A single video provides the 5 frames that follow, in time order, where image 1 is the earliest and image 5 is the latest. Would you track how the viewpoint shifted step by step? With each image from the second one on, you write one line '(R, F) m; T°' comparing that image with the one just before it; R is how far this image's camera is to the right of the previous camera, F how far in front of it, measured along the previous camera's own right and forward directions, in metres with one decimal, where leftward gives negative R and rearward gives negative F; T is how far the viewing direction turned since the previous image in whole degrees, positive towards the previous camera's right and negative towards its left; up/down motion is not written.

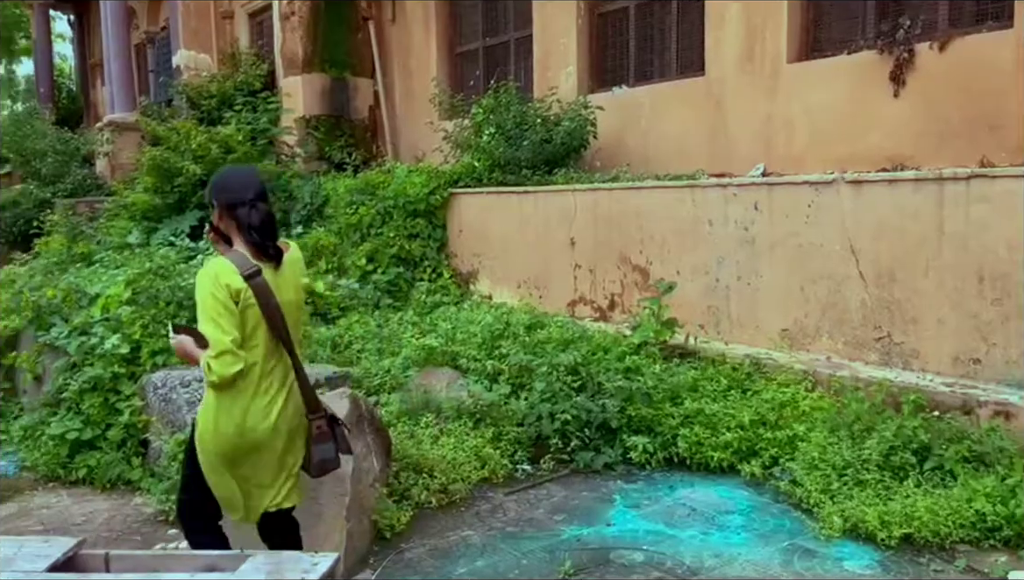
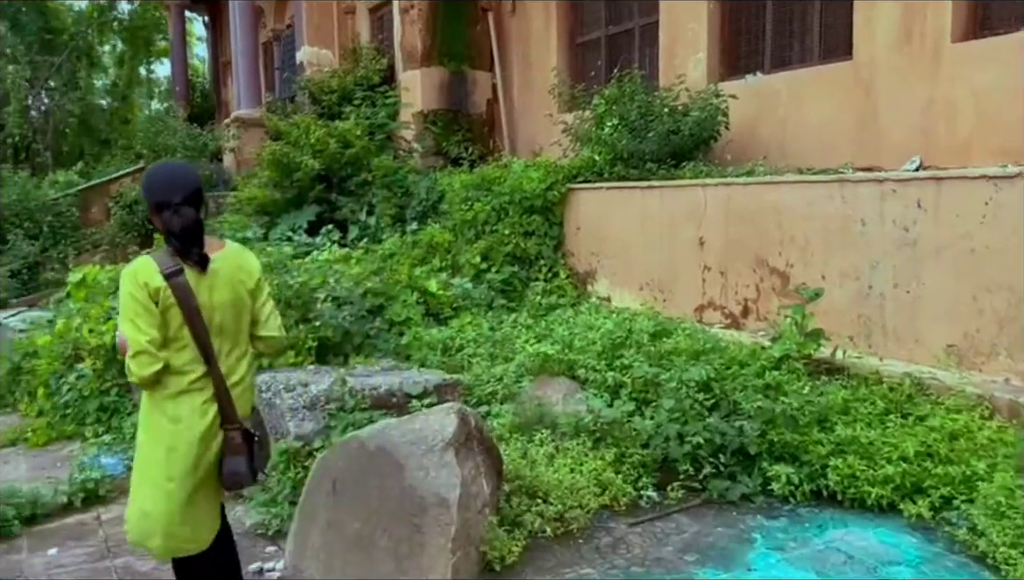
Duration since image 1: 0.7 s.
(-0.1, +0.4) m; -8°
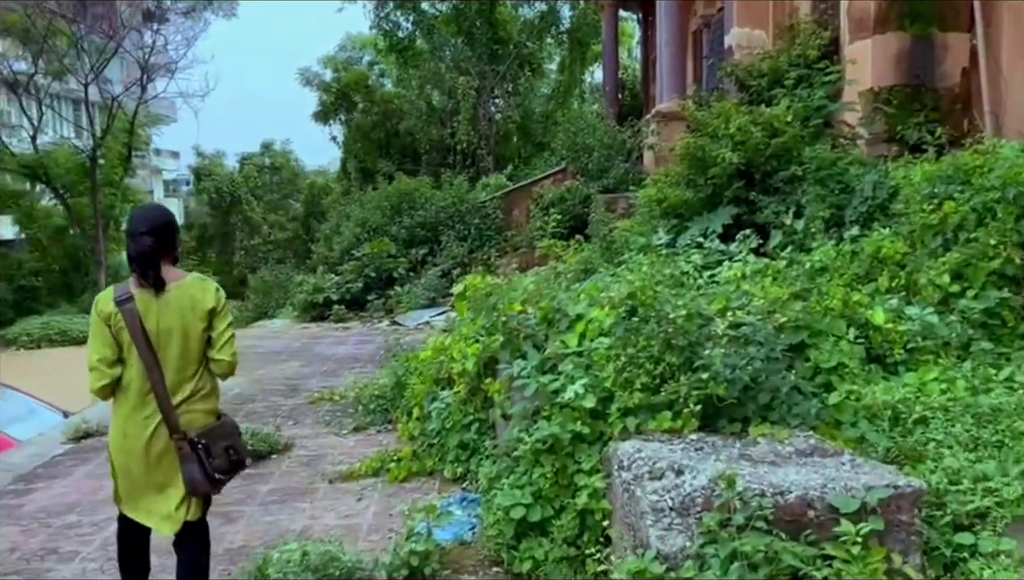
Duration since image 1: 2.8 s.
(-0.1, +1.2) m; -28°
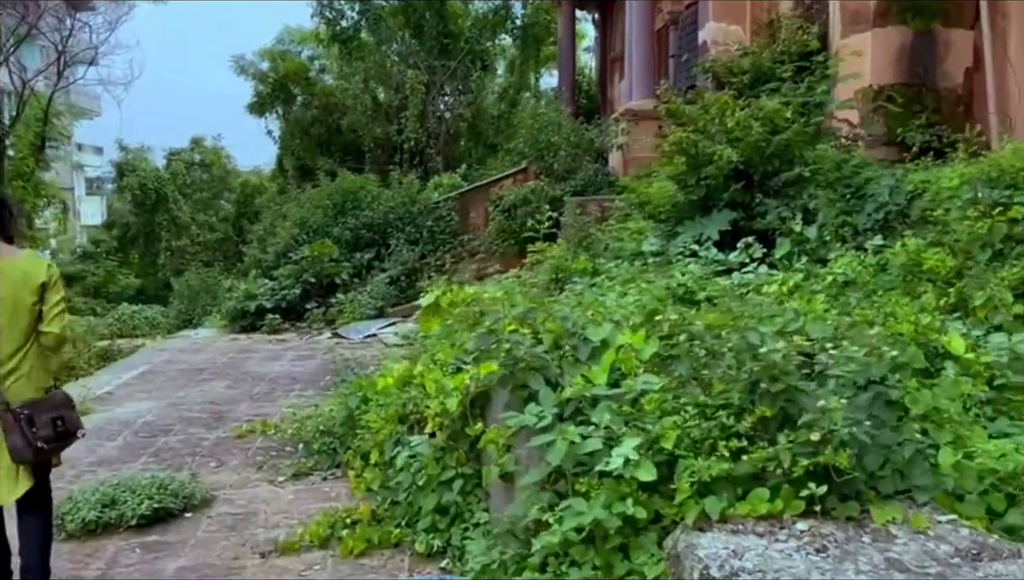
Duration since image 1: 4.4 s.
(-0.2, +1.0) m; +4°
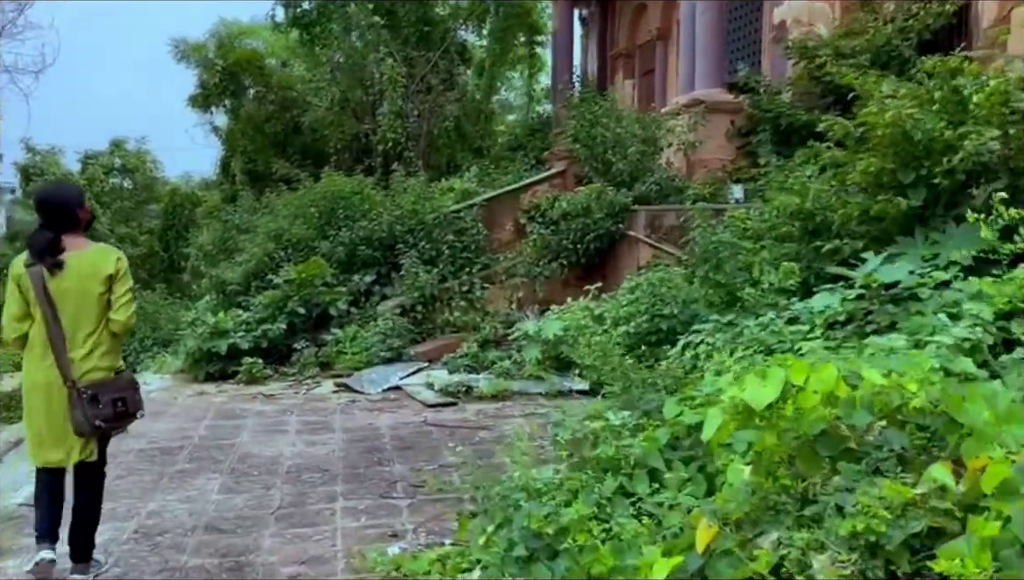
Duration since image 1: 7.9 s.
(-1.2, +2.2) m; +5°
